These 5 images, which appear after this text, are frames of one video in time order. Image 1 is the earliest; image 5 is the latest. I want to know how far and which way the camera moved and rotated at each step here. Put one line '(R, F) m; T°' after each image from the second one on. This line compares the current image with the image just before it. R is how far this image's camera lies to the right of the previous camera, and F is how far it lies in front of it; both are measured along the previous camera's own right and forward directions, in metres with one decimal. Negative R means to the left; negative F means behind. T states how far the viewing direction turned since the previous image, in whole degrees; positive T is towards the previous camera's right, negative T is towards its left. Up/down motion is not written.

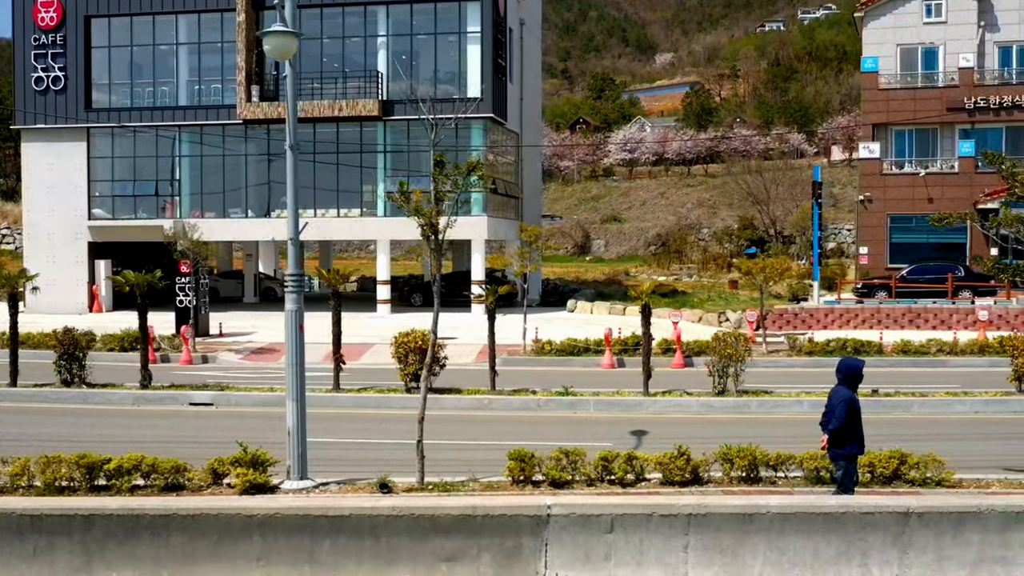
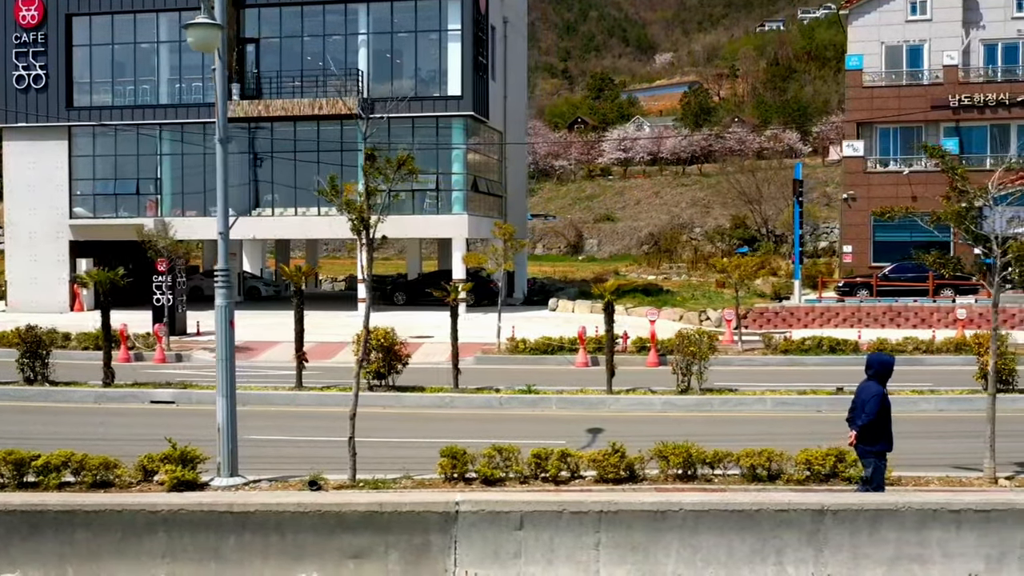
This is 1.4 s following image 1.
(+0.8, +0.1) m; 0°
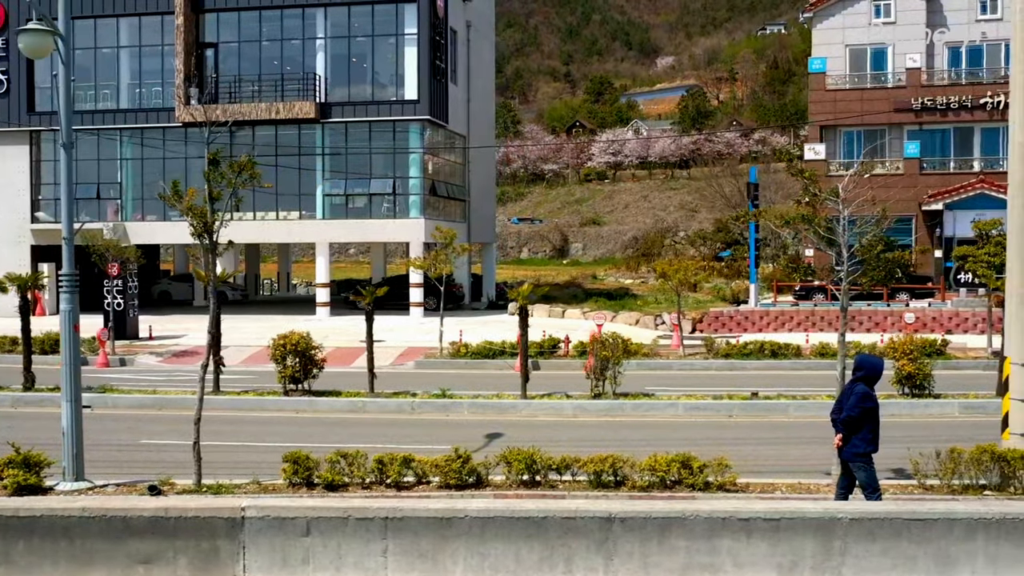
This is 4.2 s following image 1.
(+1.9, +0.1) m; -1°
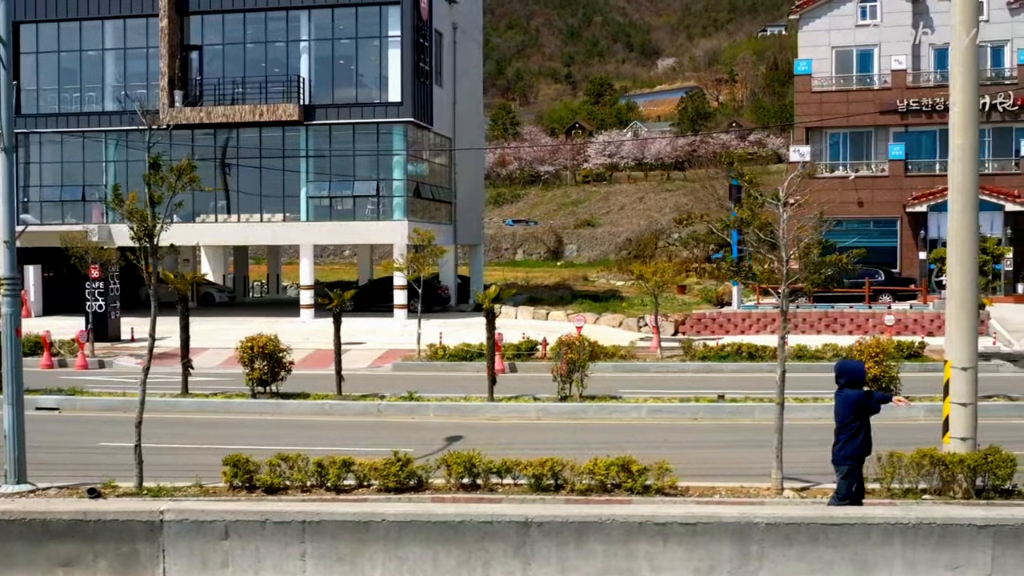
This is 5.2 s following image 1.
(+0.7, 0.0) m; 0°
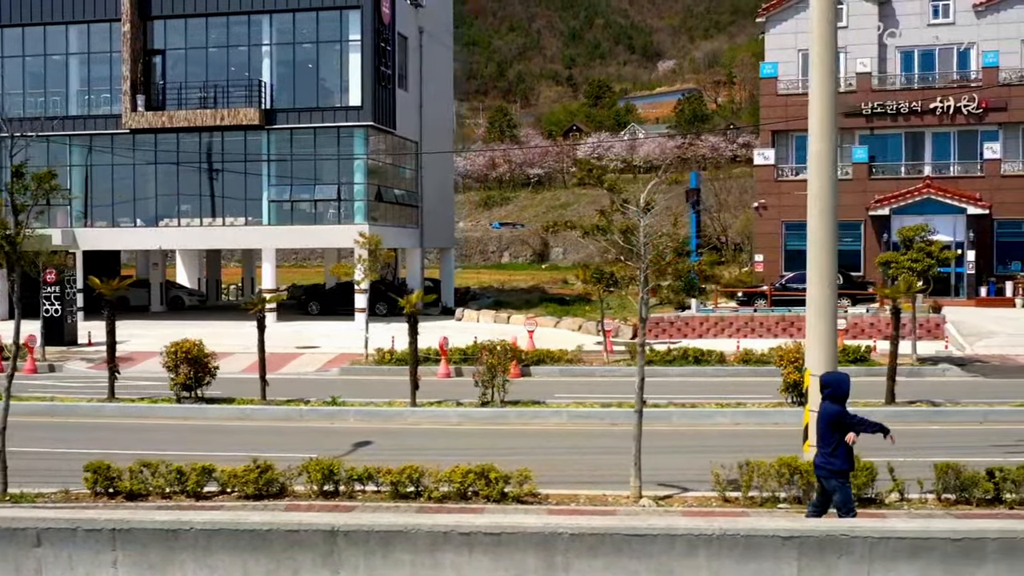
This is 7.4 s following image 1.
(+1.7, 0.0) m; -1°
